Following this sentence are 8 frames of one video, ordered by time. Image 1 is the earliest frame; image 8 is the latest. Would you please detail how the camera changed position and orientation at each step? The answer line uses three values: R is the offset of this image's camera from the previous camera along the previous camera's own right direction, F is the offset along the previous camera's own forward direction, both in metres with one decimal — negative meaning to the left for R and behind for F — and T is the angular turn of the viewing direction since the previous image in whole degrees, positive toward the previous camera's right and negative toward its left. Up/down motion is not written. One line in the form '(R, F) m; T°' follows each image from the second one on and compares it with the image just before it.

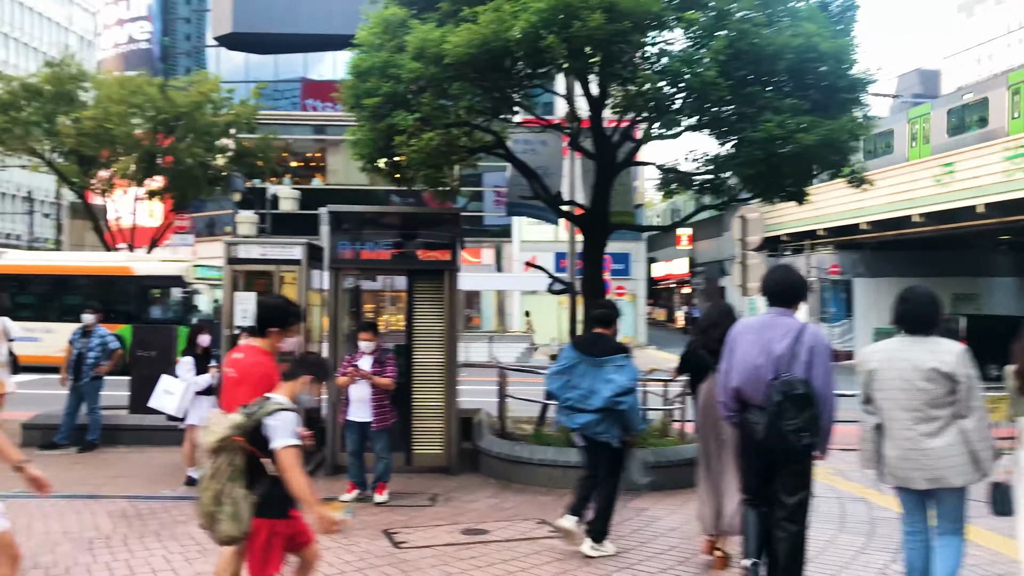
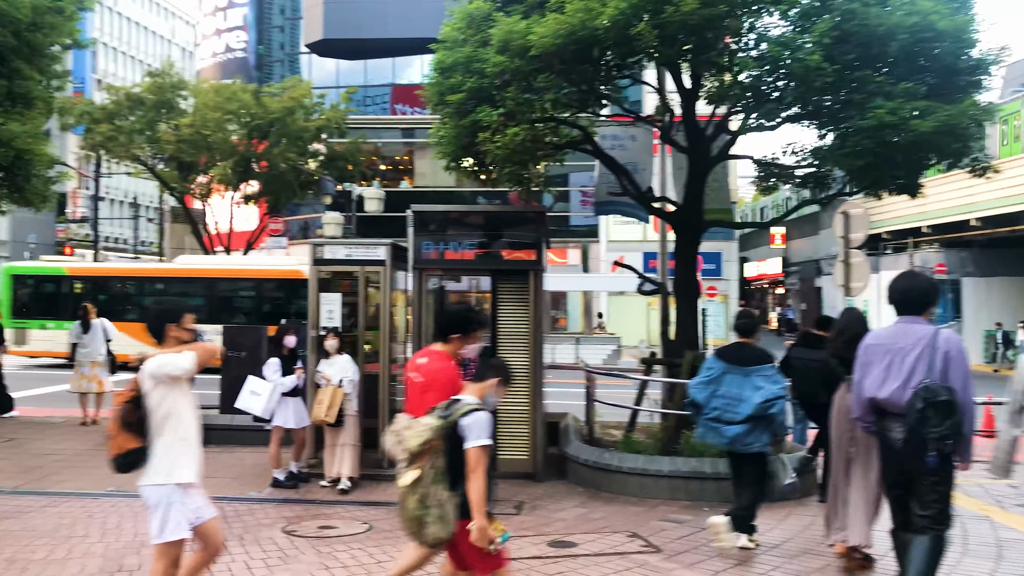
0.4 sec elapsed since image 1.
(0.0, +0.3) m; -6°
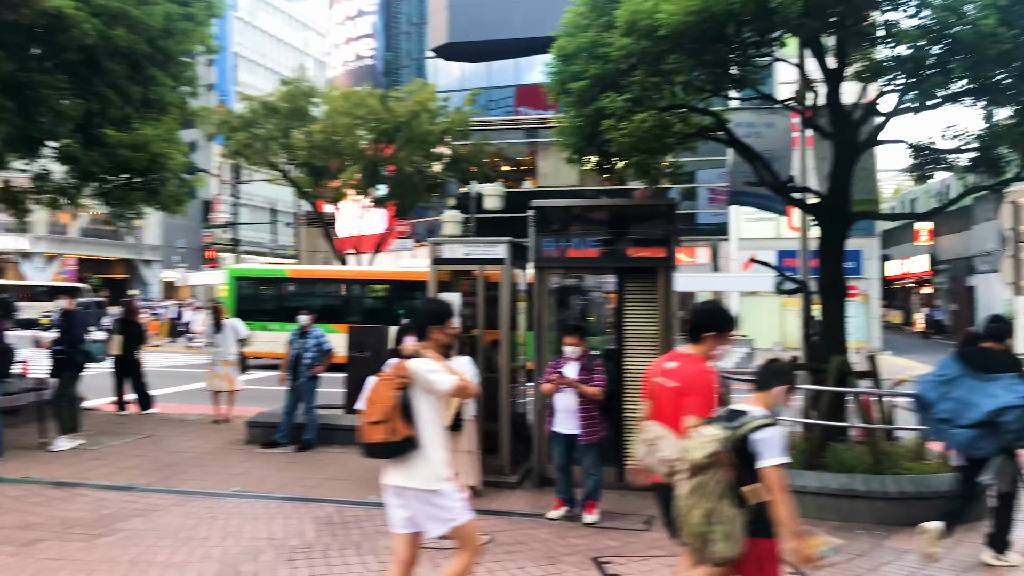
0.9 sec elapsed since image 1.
(0.0, +0.4) m; -8°
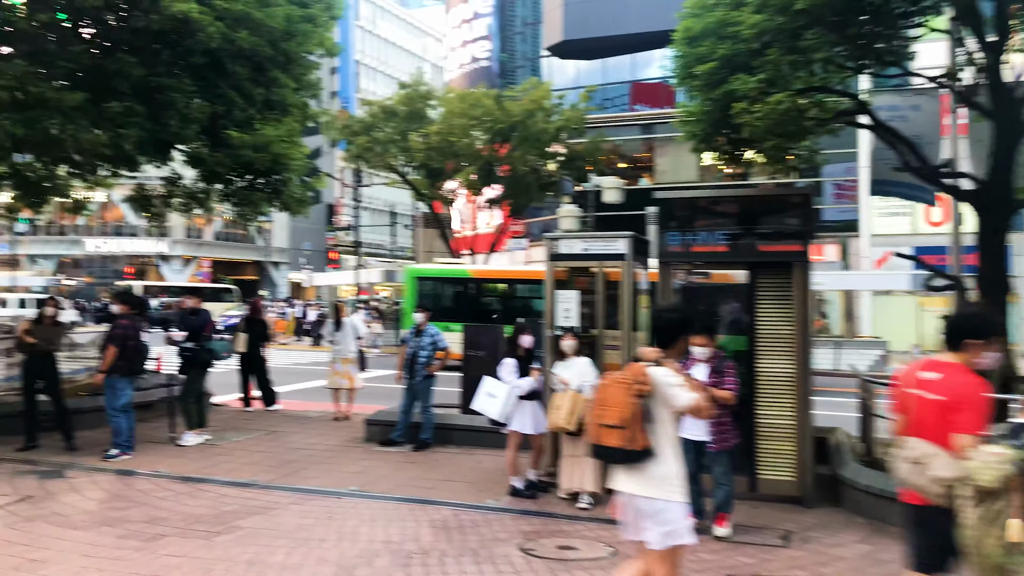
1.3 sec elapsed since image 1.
(-0.1, +0.3) m; -8°
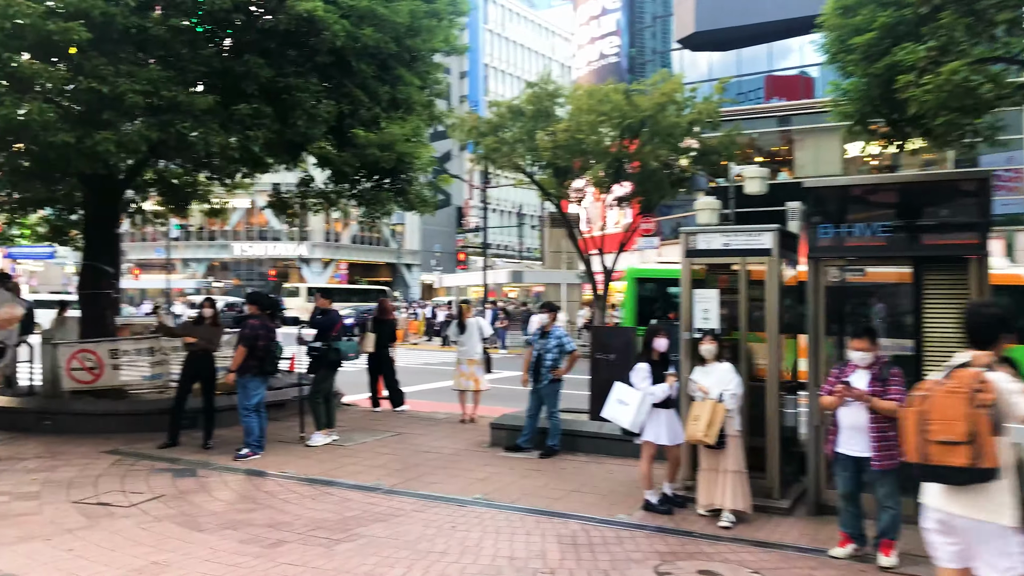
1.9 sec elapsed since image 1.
(0.0, +0.5) m; -9°
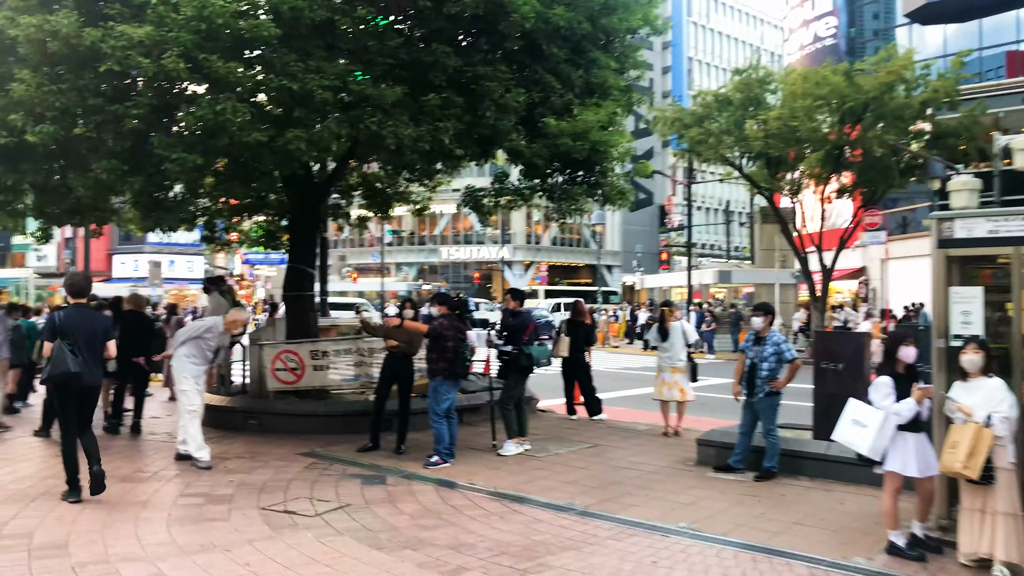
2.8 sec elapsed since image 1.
(0.0, +0.8) m; -13°
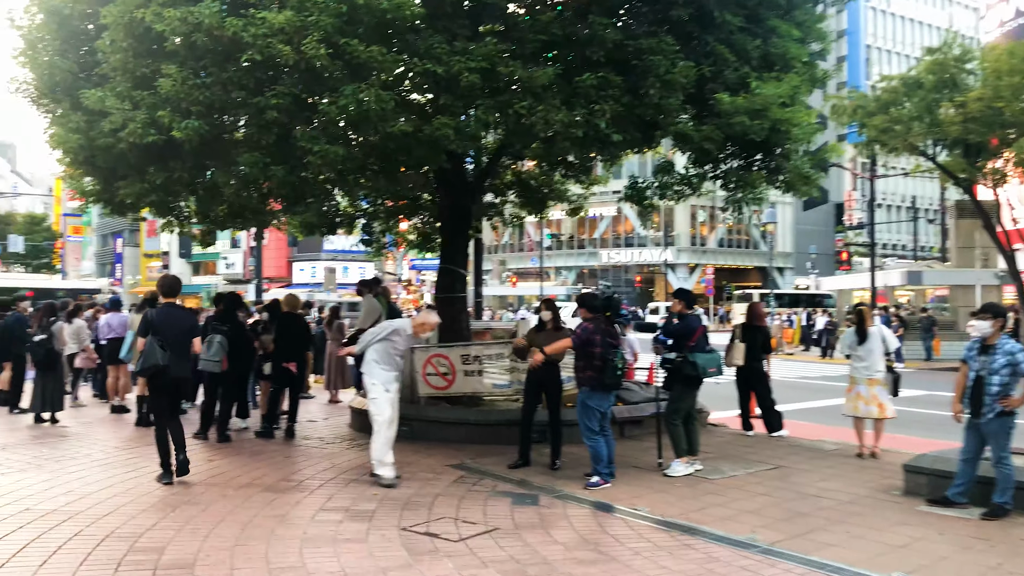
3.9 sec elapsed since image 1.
(-0.1, +0.9) m; -11°
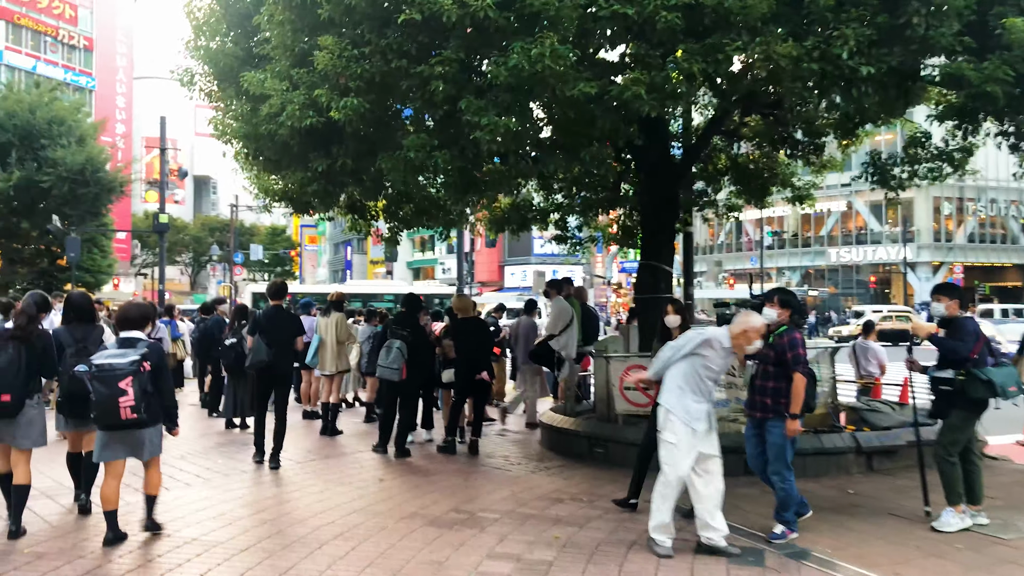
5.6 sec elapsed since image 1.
(0.0, +1.4) m; -14°
